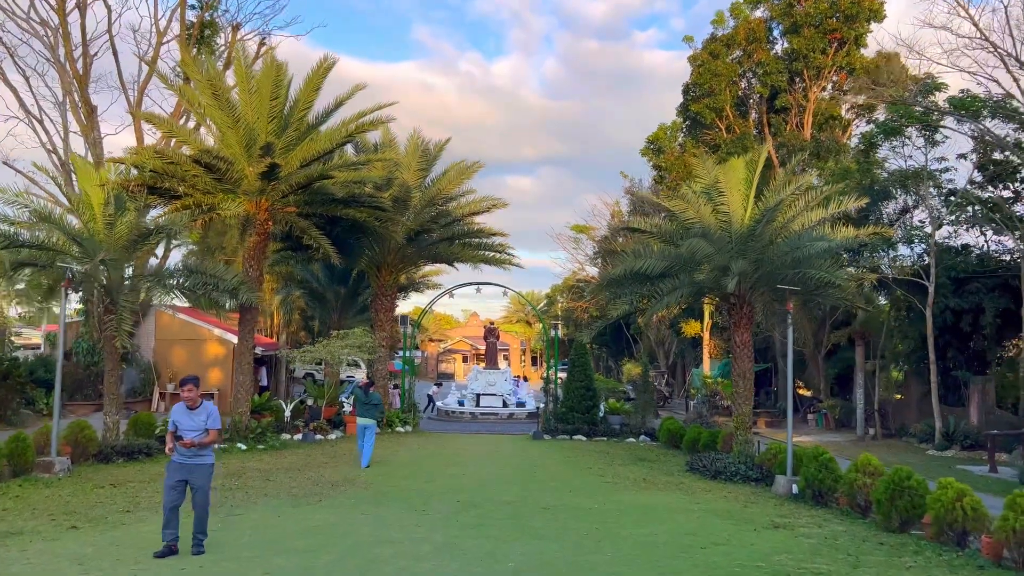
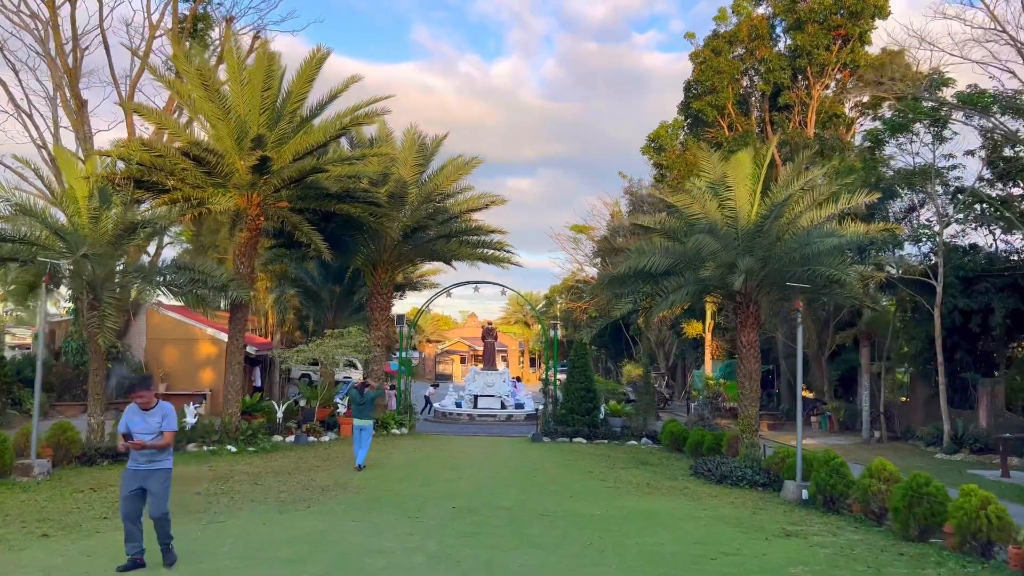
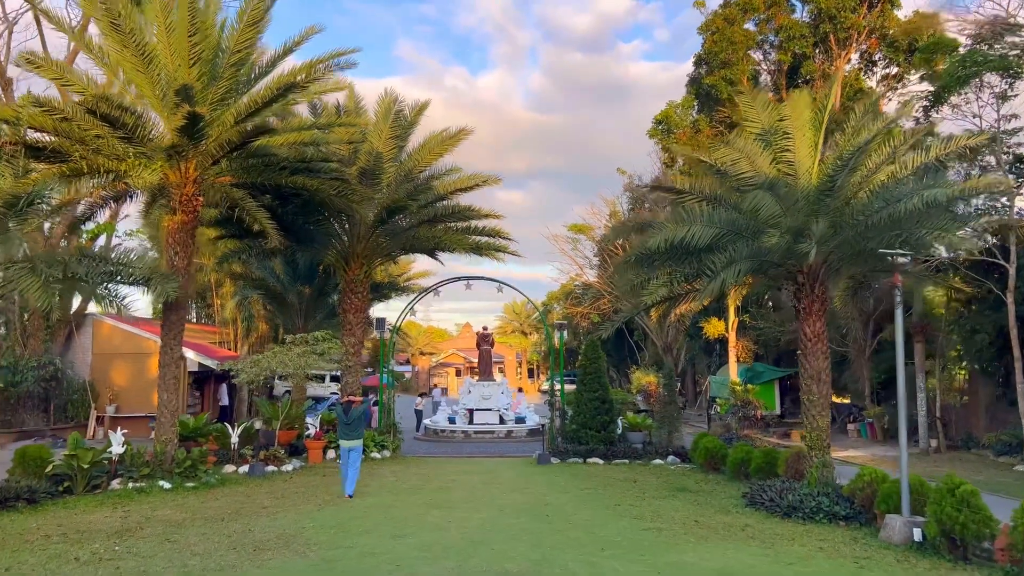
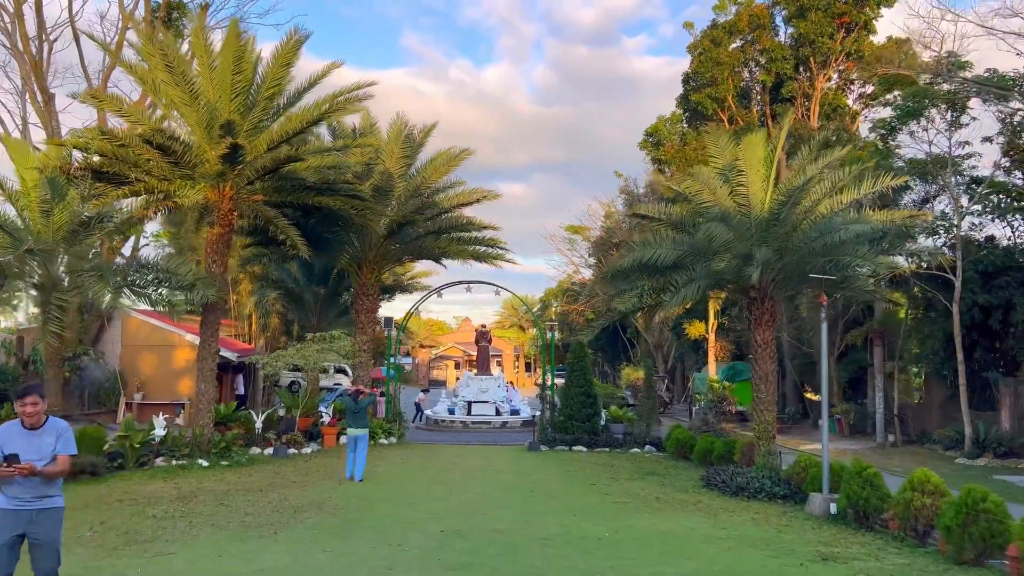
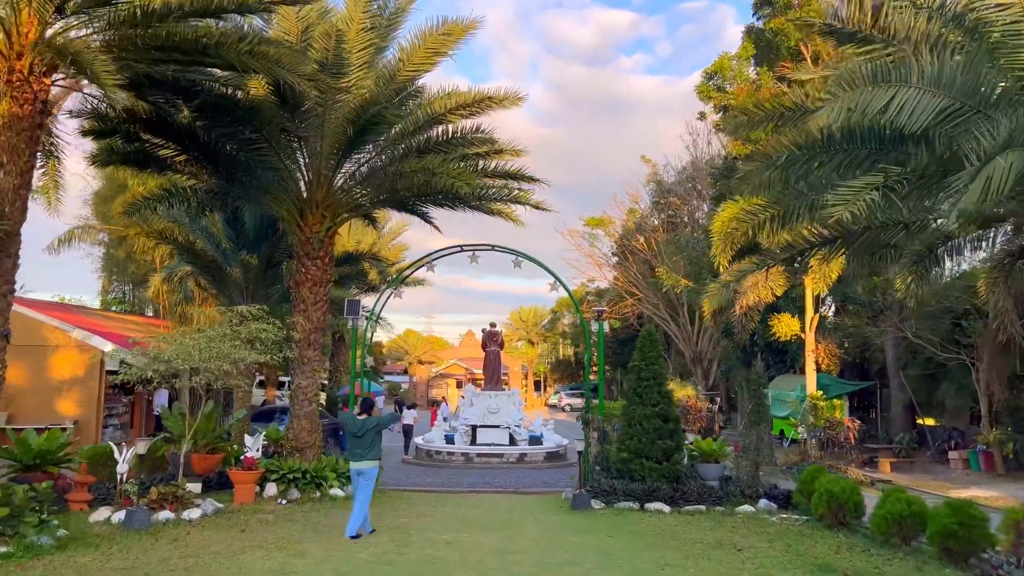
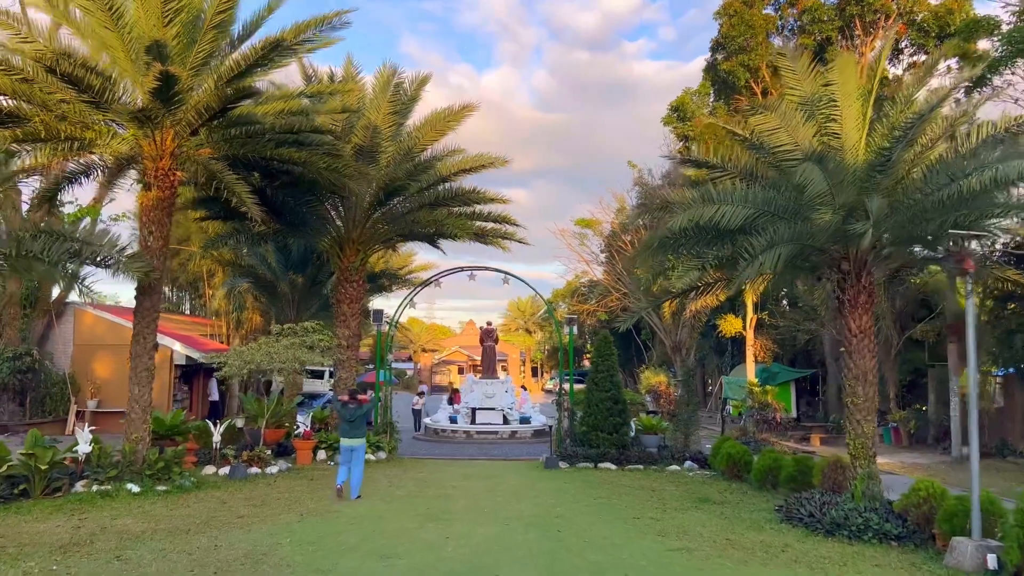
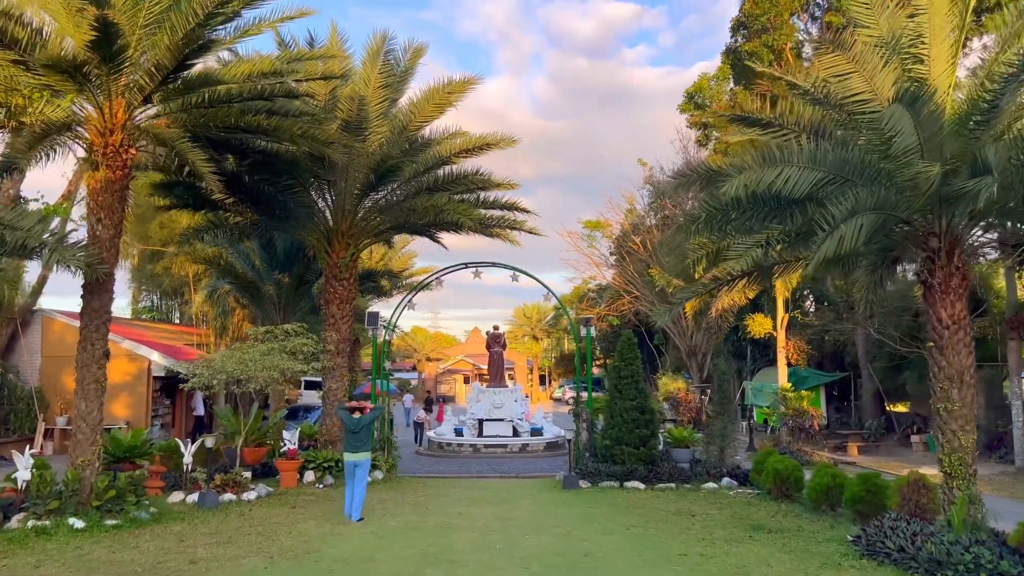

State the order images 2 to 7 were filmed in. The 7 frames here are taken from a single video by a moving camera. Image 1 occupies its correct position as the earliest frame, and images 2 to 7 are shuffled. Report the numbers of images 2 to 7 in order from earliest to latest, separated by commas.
2, 4, 3, 6, 7, 5
